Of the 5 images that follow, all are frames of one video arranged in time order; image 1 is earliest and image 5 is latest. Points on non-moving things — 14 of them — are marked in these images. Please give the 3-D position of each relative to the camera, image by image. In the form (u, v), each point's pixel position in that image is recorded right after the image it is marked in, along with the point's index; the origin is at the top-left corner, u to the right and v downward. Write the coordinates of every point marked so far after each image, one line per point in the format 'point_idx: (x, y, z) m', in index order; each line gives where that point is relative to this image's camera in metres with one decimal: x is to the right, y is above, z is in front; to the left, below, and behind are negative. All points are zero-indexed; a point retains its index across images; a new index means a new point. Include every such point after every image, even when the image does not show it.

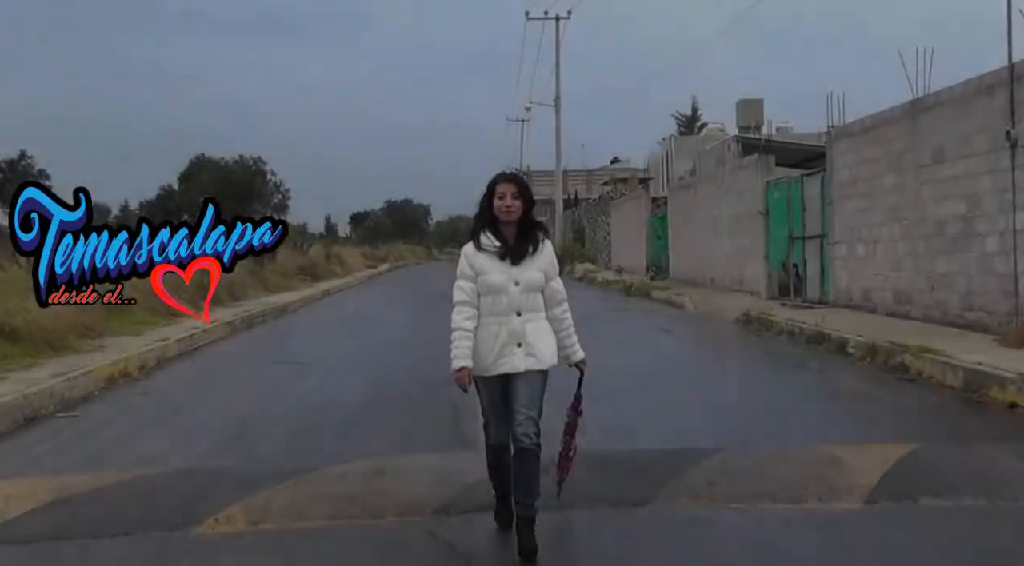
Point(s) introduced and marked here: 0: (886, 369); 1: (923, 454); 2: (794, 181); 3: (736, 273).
0: (+3.7, -0.8, +10.3) m
1: (+3.2, -1.3, +8.1) m
2: (+3.8, +1.5, +14.2) m
3: (+3.6, +0.3, +17.1) m
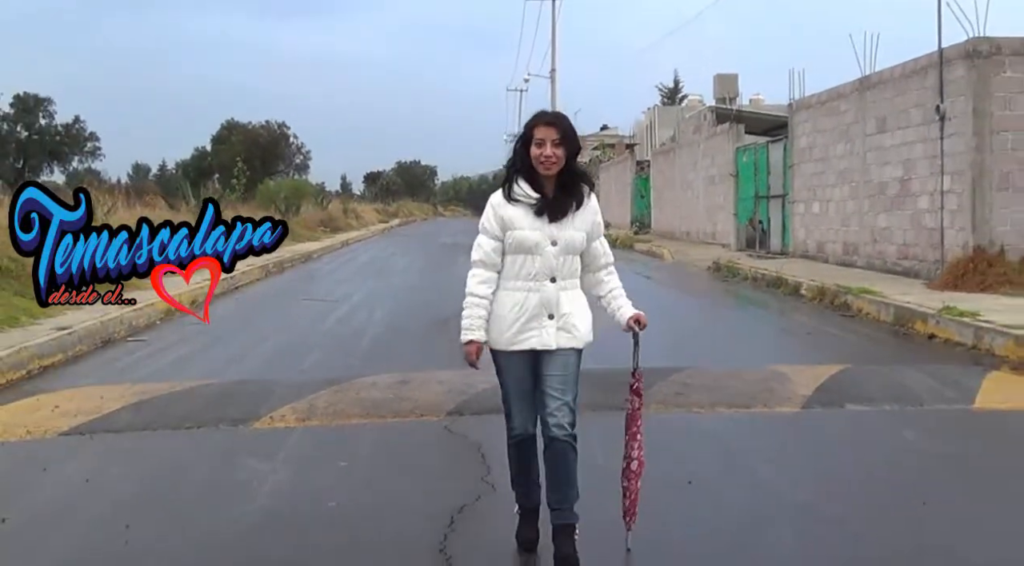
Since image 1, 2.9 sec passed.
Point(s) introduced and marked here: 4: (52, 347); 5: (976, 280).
0: (+3.7, -0.3, +12.0) m
1: (+3.2, -0.8, +9.8) m
2: (+3.8, +2.1, +15.9) m
3: (+3.5, +1.0, +18.8) m
4: (-4.4, -0.6, +9.9) m
5: (+4.7, 0.0, +10.6) m
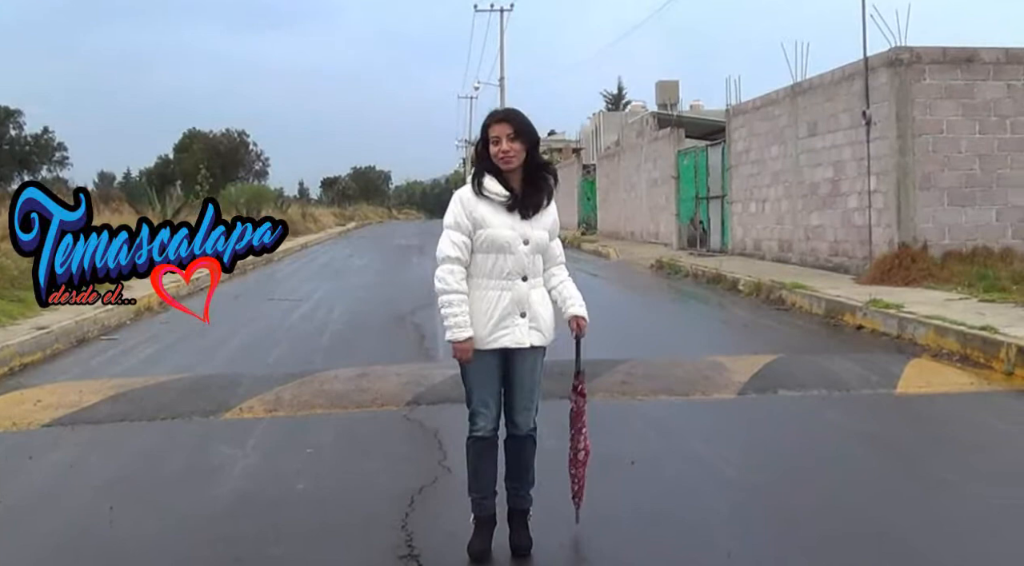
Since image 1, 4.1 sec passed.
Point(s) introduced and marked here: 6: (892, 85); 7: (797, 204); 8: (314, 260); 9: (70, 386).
0: (+3.1, -0.2, +12.7) m
1: (+2.8, -0.8, +10.5) m
2: (+3.0, +2.1, +16.6) m
3: (+2.6, +1.0, +19.4) m
4: (-4.8, -0.6, +10.2) m
5: (+4.2, +0.1, +11.3) m
6: (+4.1, +2.2, +11.3) m
7: (+3.7, +1.0, +13.5) m
8: (-3.6, +0.4, +18.4) m
9: (-4.0, -0.9, +9.4) m
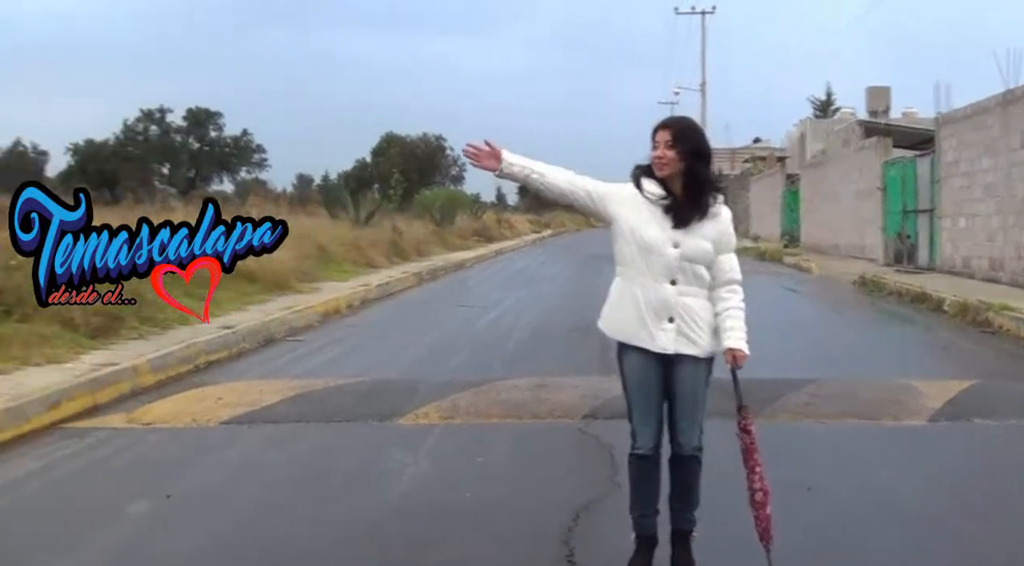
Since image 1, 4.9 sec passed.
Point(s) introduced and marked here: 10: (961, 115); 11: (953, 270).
0: (+5.3, -0.5, +11.9) m
1: (+4.4, -1.0, +9.8) m
2: (+6.0, +1.9, +15.7) m
3: (+6.3, +0.7, +18.6) m
4: (-3.0, -0.6, +11.1) m
5: (+6.1, -0.2, +10.3) m
6: (+6.0, +1.9, +10.3) m
7: (+6.0, +0.8, +12.5) m
8: (-0.1, +0.3, +18.8) m
9: (-2.4, -0.9, +10.1) m
10: (+6.0, +2.2, +13.7) m
11: (+6.1, +0.2, +14.3) m
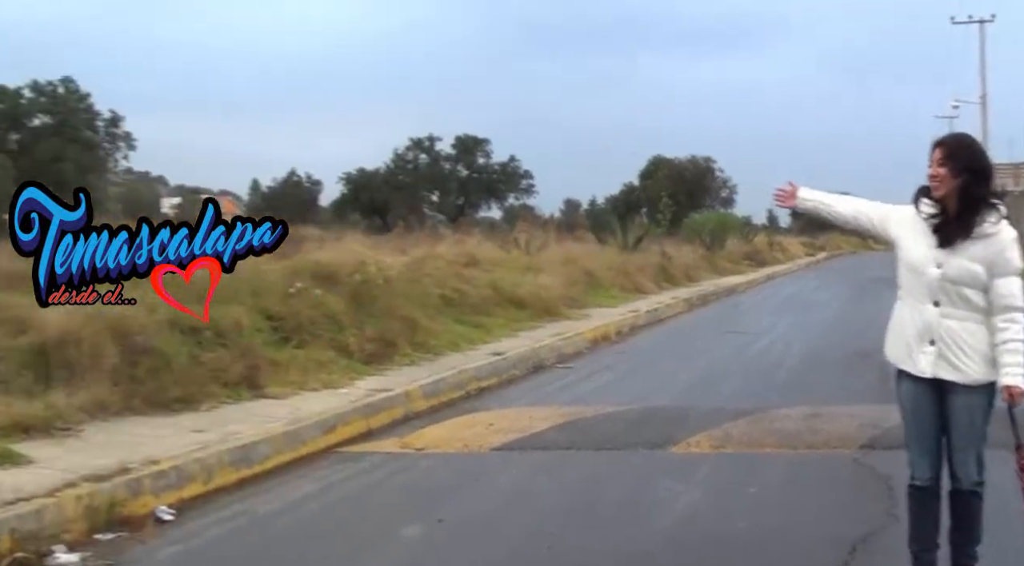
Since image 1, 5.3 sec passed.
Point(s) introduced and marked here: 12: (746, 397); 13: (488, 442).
0: (+8.1, -0.7, +10.1) m
1: (+6.7, -1.2, +8.3) m
2: (+9.8, +1.5, +13.6) m
3: (+10.7, +0.3, +16.3) m
4: (-0.1, -0.9, +11.4) m
5: (+8.4, -0.3, +8.4) m
6: (+8.4, +1.7, +8.4) m
7: (+9.0, +0.5, +10.5) m
8: (+4.6, -0.2, +18.1) m
9: (+0.2, -1.2, +10.3) m
10: (+9.2, +2.0, +11.7) m
11: (+9.4, -0.1, +12.2) m
12: (+2.3, -1.2, +10.7) m
13: (-0.1, -0.9, +6.0) m
